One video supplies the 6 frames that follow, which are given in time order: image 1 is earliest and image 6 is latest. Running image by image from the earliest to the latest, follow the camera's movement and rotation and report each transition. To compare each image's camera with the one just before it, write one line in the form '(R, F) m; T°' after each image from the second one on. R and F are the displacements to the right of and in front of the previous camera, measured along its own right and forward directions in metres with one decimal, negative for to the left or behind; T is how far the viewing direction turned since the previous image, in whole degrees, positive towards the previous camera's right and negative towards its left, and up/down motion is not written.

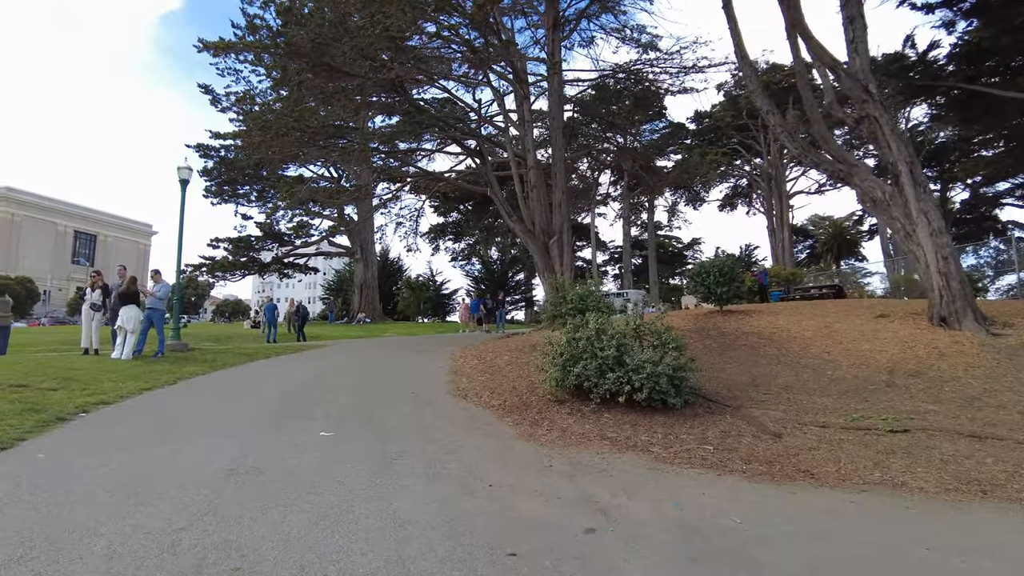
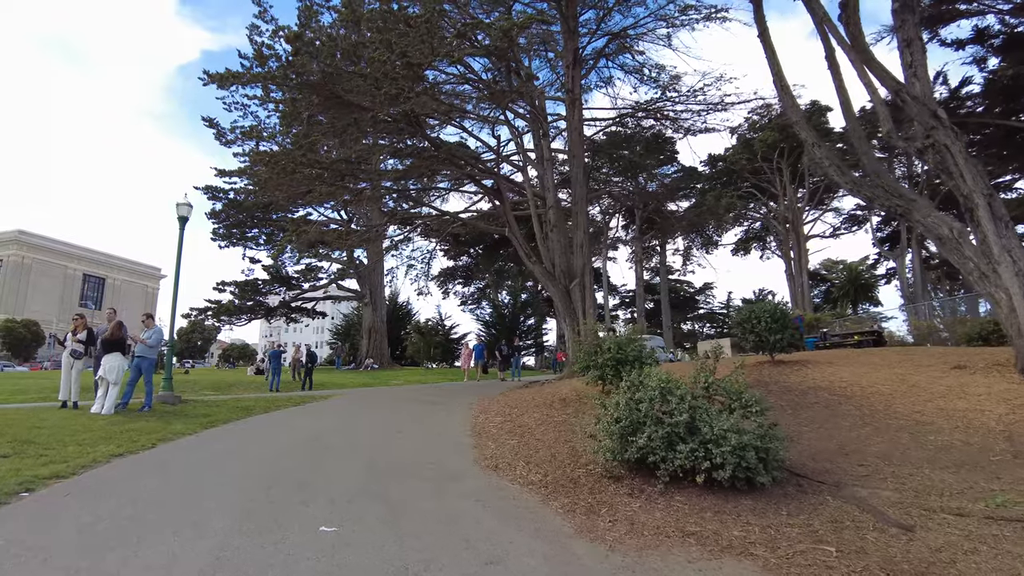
(-0.3, +1.2) m; -1°
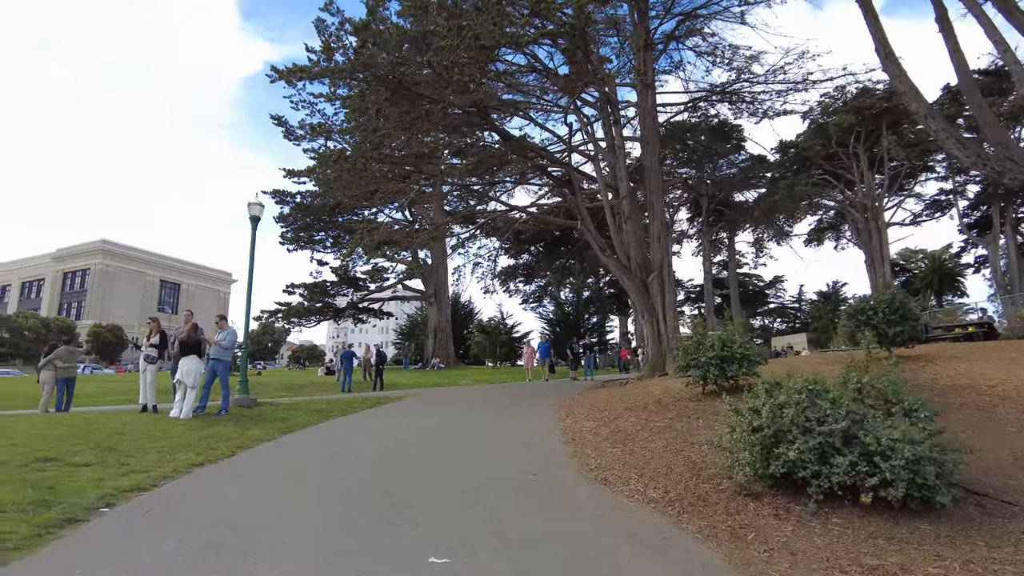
(-0.4, +0.7) m; -5°
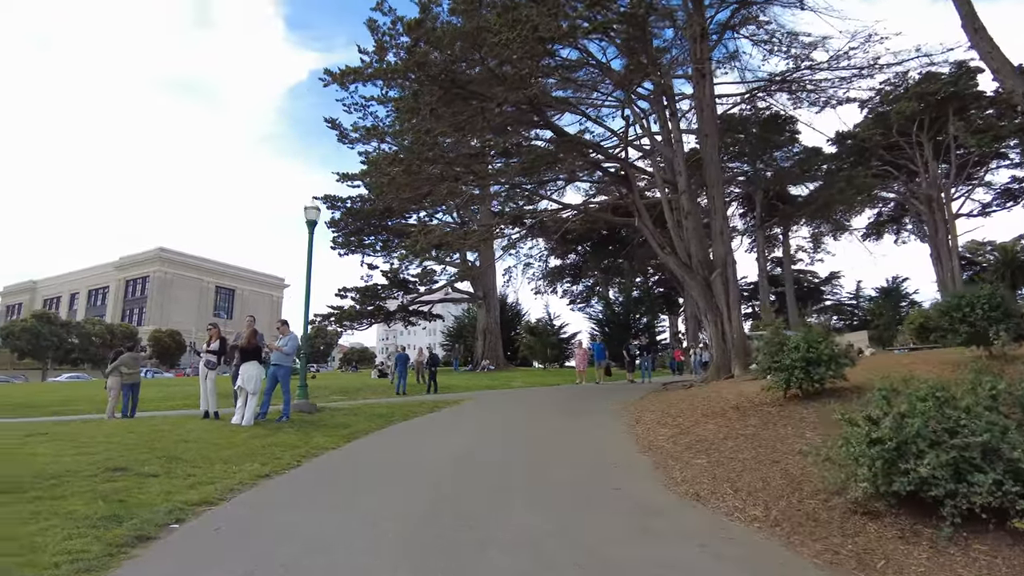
(-0.3, +0.4) m; -4°
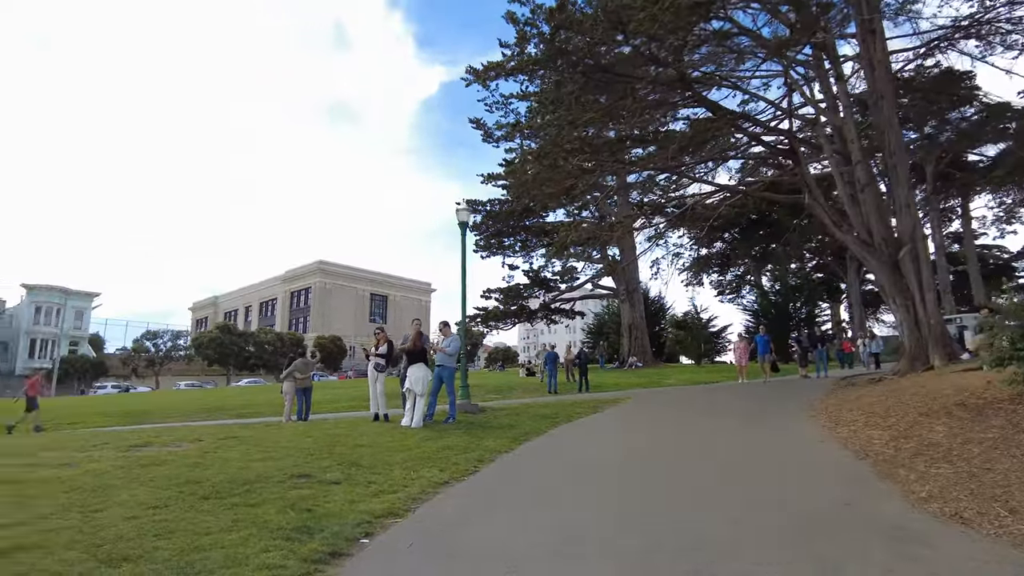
(-0.4, +0.5) m; -12°
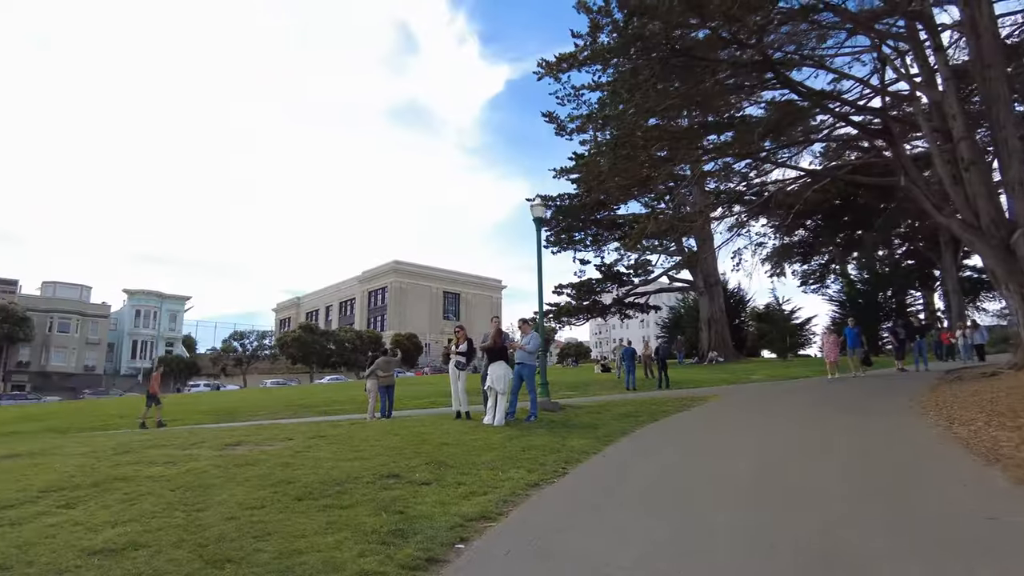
(-0.2, +0.2) m; -6°
